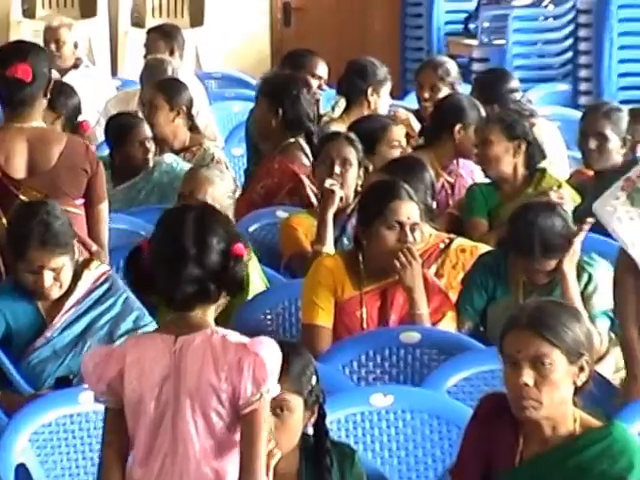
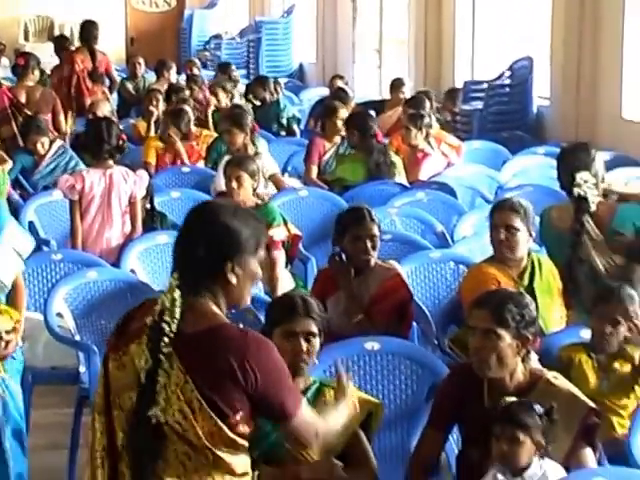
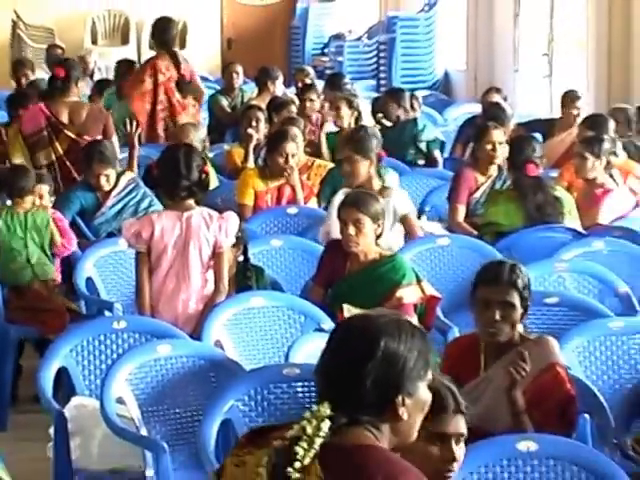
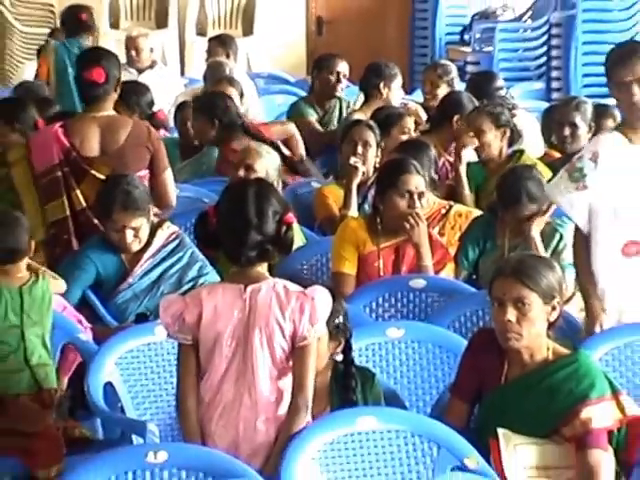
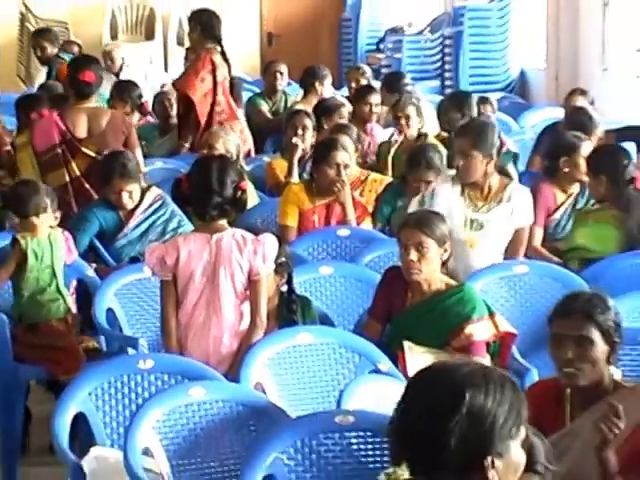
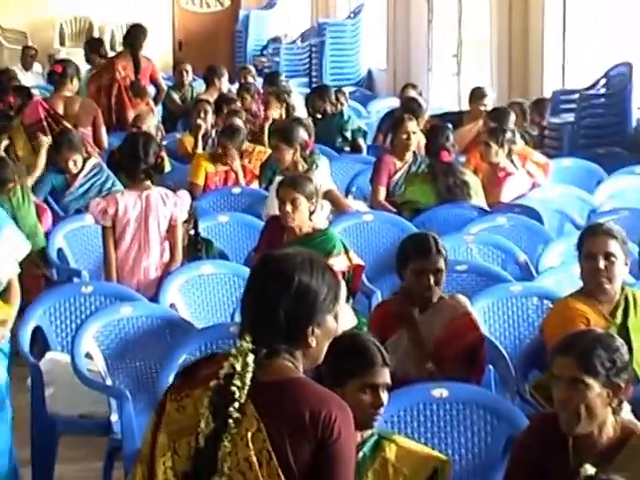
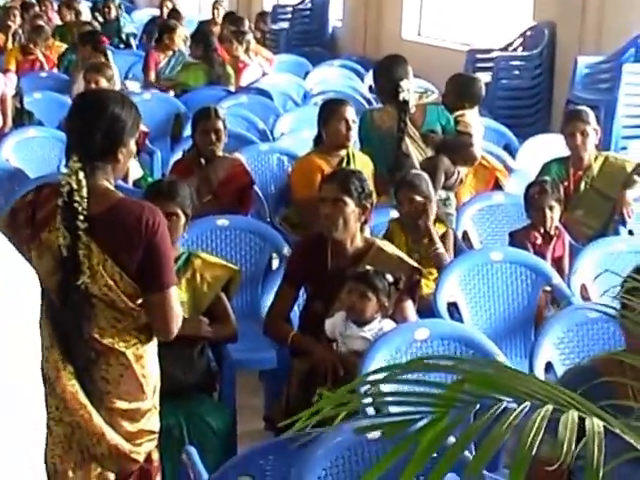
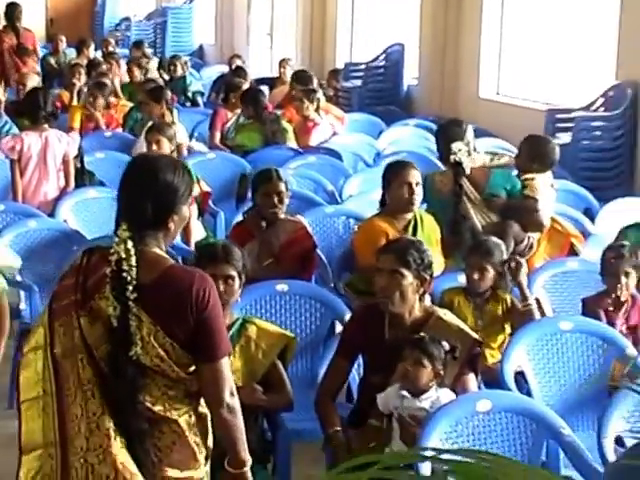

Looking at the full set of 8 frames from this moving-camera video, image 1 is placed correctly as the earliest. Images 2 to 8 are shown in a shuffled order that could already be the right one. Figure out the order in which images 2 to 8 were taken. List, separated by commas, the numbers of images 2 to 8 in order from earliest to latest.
4, 5, 3, 6, 2, 8, 7
